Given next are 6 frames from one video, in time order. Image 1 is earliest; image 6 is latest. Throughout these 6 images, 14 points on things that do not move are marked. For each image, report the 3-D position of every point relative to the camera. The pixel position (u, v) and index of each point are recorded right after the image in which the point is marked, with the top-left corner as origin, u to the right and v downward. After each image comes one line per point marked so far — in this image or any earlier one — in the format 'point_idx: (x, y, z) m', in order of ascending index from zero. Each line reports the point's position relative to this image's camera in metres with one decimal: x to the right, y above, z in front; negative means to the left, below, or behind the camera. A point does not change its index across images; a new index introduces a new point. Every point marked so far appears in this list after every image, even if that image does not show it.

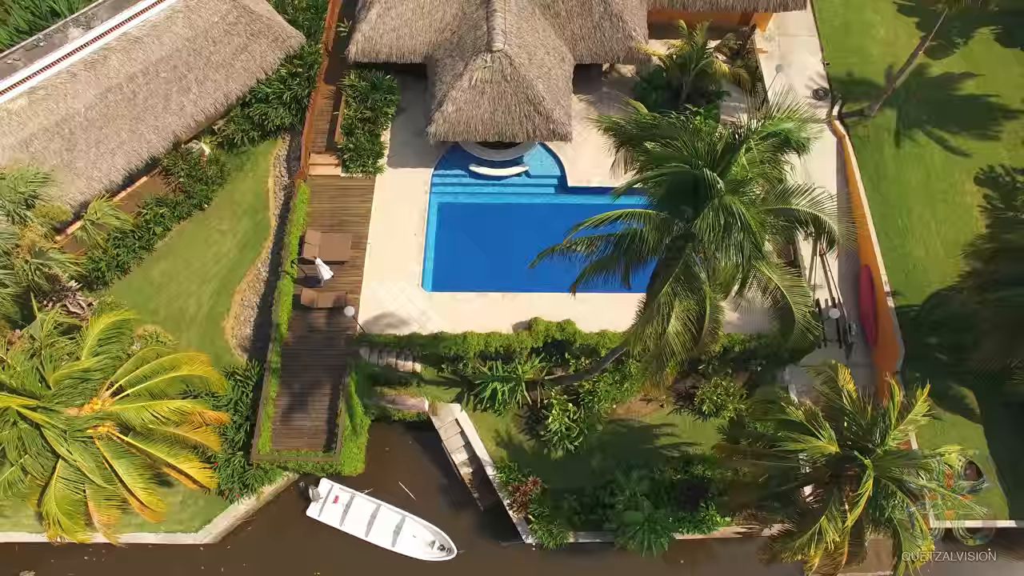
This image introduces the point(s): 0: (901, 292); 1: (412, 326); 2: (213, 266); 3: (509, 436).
0: (+12.2, -0.2, +18.3) m
1: (-3.1, -1.2, +17.8) m
2: (-9.7, +0.7, +19.0) m
3: (-0.1, -4.5, +17.9) m
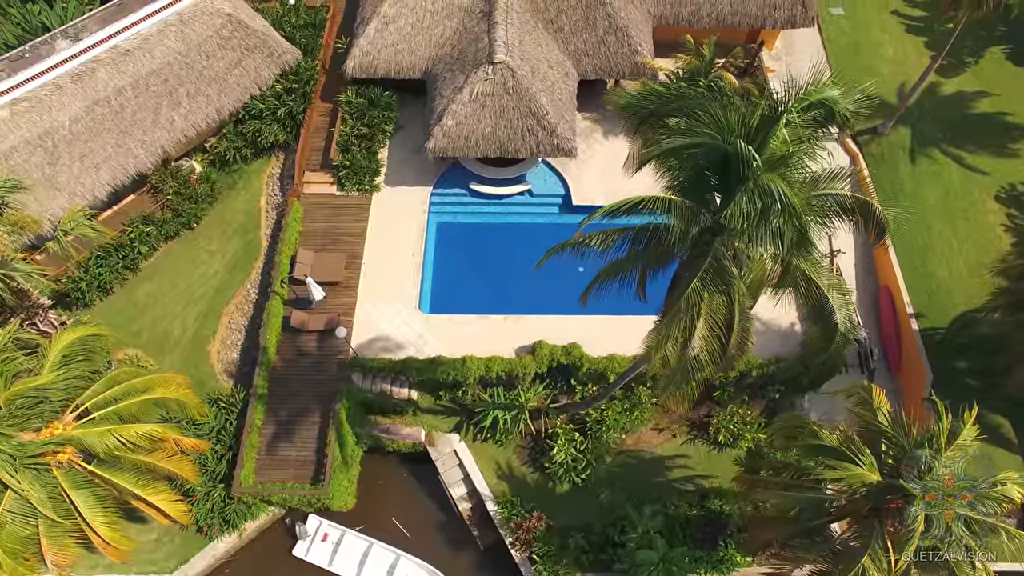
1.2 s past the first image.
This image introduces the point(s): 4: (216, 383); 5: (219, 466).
0: (+12.2, -0.8, +17.3) m
1: (-3.0, -1.8, +16.8) m
2: (-9.7, +0.1, +18.1) m
3: (0.0, -5.1, +16.7) m
4: (-8.5, -2.8, +16.8) m
5: (-7.7, -4.7, +15.3) m
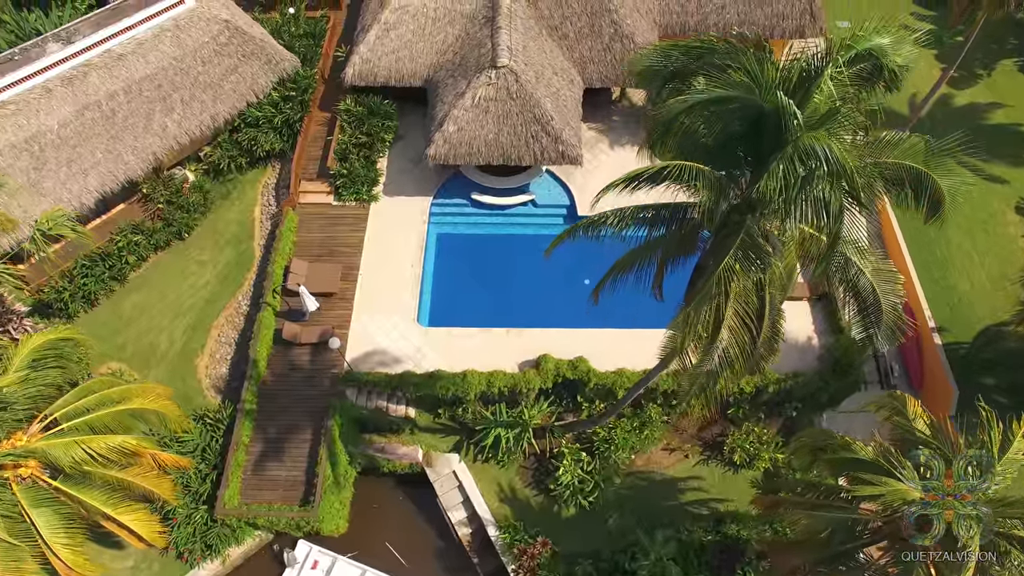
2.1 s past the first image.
0: (+12.3, -1.1, +16.5) m
1: (-2.9, -2.1, +15.9) m
2: (-9.6, -0.3, +17.3) m
3: (0.0, -5.4, +15.7) m
4: (-8.4, -3.1, +15.9) m
5: (-7.6, -4.9, +14.3) m
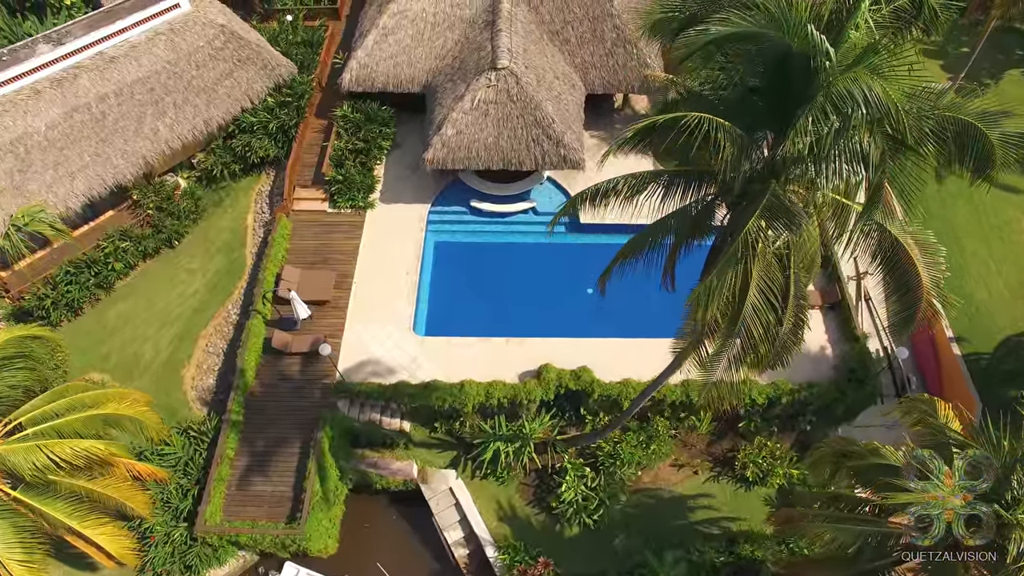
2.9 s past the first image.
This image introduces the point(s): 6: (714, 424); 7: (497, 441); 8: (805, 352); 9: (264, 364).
0: (+12.3, -1.3, +15.8) m
1: (-2.9, -2.3, +15.2) m
2: (-9.6, -0.5, +16.7) m
3: (0.0, -5.6, +14.8) m
4: (-8.4, -3.2, +15.2) m
5: (-7.6, -5.0, +13.5) m
6: (+5.3, -3.6, +15.3) m
7: (-0.4, -3.8, +14.7) m
8: (+7.7, -1.7, +15.3) m
9: (-6.5, -2.0, +15.3) m
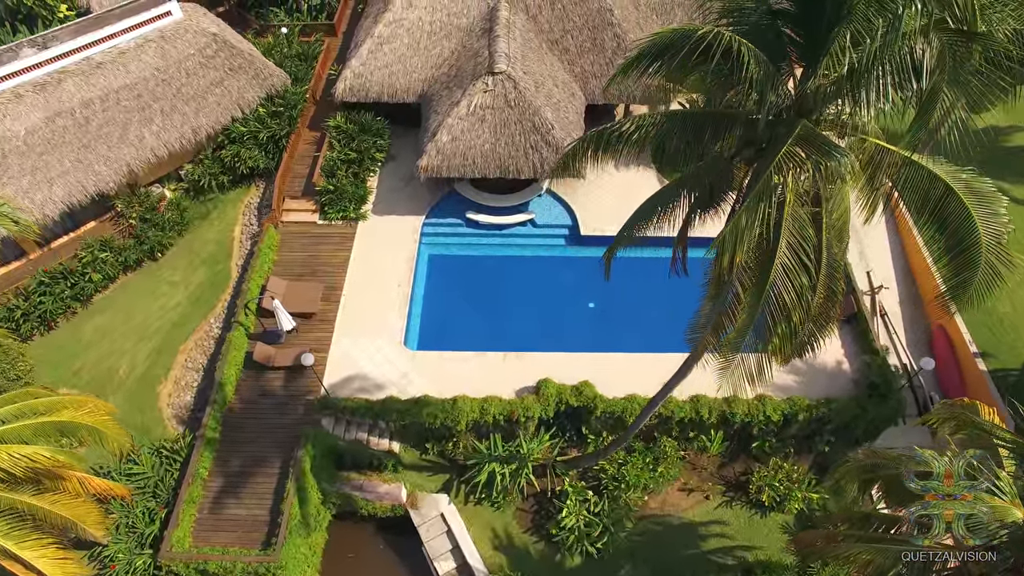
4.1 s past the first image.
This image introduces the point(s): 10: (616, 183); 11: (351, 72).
0: (+12.2, -1.6, +14.9) m
1: (-3.0, -2.5, +14.3) m
2: (-9.7, -0.9, +15.9) m
3: (-0.1, -5.8, +13.6) m
4: (-8.5, -3.5, +14.2) m
5: (-7.7, -5.1, +12.4) m
6: (+5.2, -3.8, +14.2) m
7: (-0.5, -4.0, +13.6) m
8: (+7.6, -1.9, +14.4) m
9: (-6.6, -2.2, +14.3) m
10: (+3.2, +3.2, +17.8) m
11: (-4.8, +6.4, +17.4) m
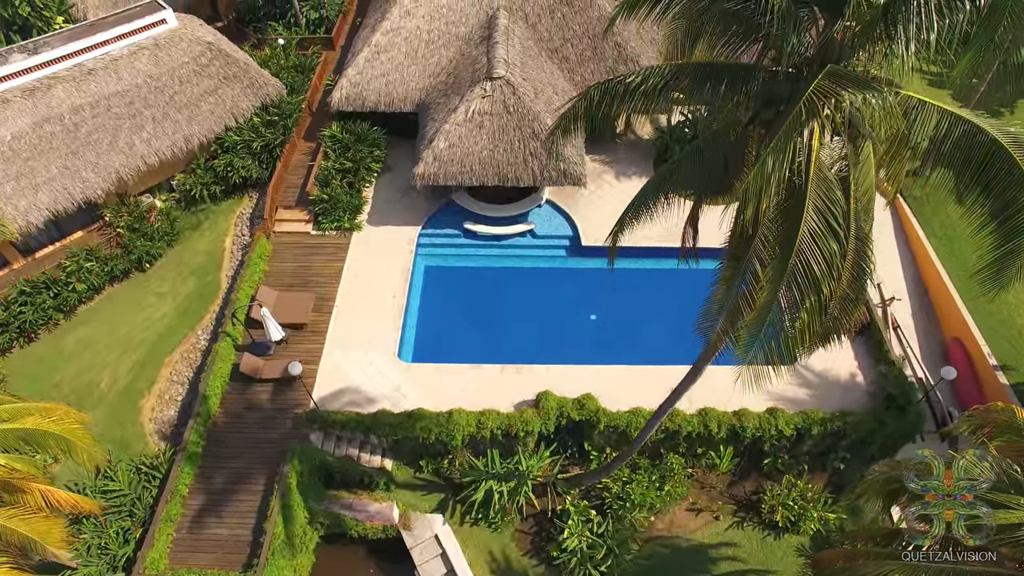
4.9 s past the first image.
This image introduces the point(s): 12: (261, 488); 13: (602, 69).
0: (+12.2, -1.8, +14.3) m
1: (-3.0, -2.7, +13.6) m
2: (-9.7, -1.1, +15.3) m
3: (-0.1, -6.0, +12.8) m
4: (-8.5, -3.7, +13.5) m
5: (-7.7, -5.2, +11.6) m
6: (+5.2, -4.0, +13.5) m
7: (-0.5, -4.2, +12.9) m
8: (+7.6, -2.1, +13.8) m
9: (-6.6, -2.4, +13.7) m
10: (+3.1, +2.8, +17.3) m
11: (-4.8, +6.1, +17.1) m
12: (-5.3, -4.3, +12.4) m
13: (+2.5, +6.3, +16.9) m
